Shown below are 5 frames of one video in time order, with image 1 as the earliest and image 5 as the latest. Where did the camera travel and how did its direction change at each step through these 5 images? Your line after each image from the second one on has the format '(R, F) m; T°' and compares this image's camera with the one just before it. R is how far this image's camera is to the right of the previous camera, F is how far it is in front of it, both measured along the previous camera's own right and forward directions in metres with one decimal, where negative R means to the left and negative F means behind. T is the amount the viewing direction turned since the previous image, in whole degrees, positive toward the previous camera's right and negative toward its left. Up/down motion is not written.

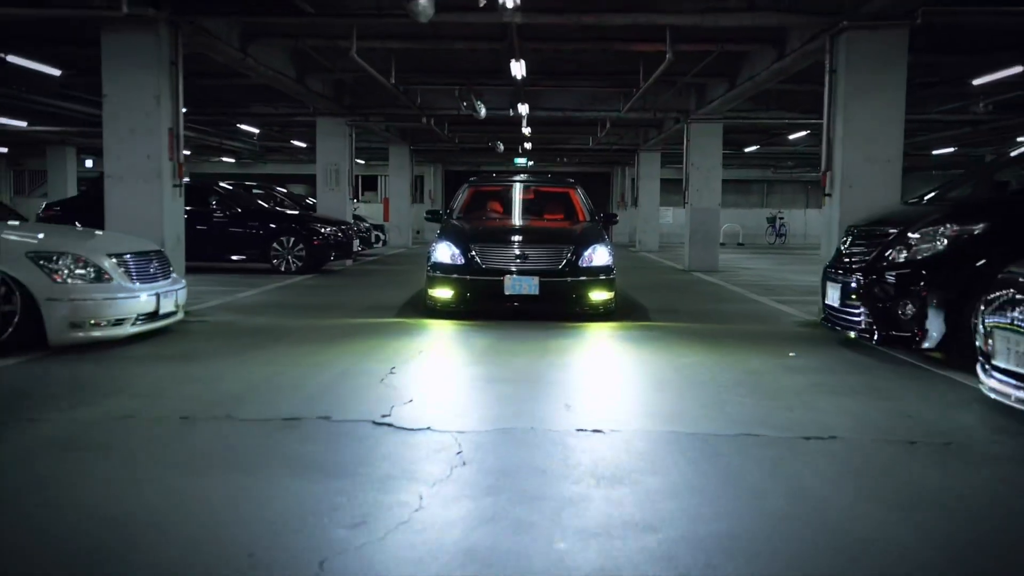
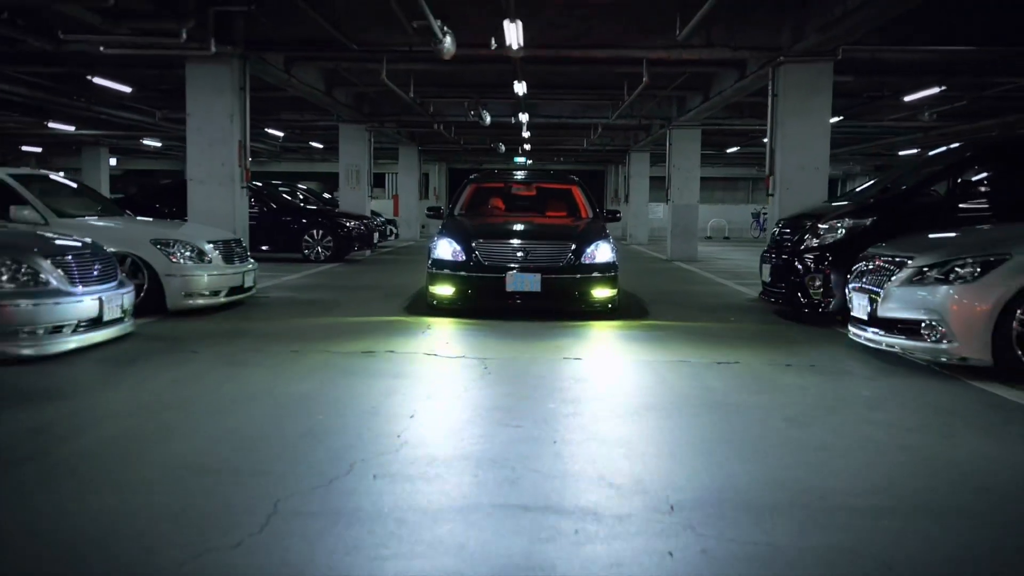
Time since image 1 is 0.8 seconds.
(-0.1, -2.2) m; 0°
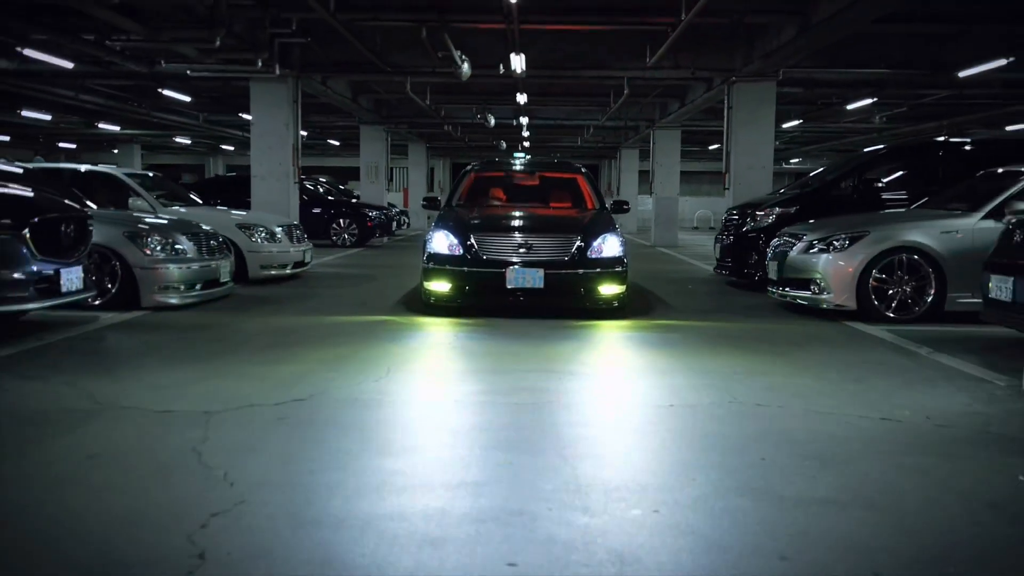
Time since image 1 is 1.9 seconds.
(-0.1, -2.6) m; 0°
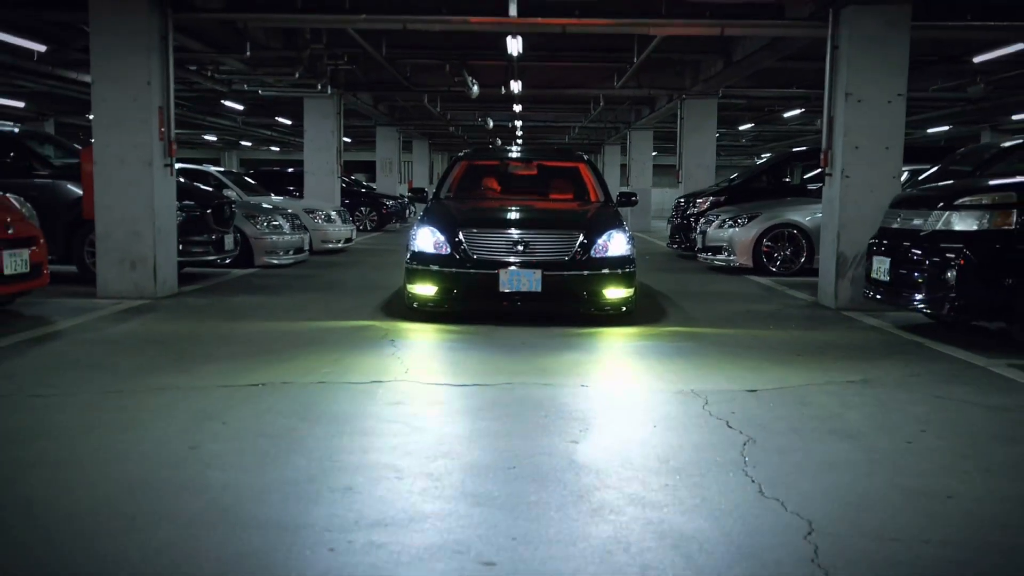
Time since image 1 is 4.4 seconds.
(-0.2, -3.8) m; +1°
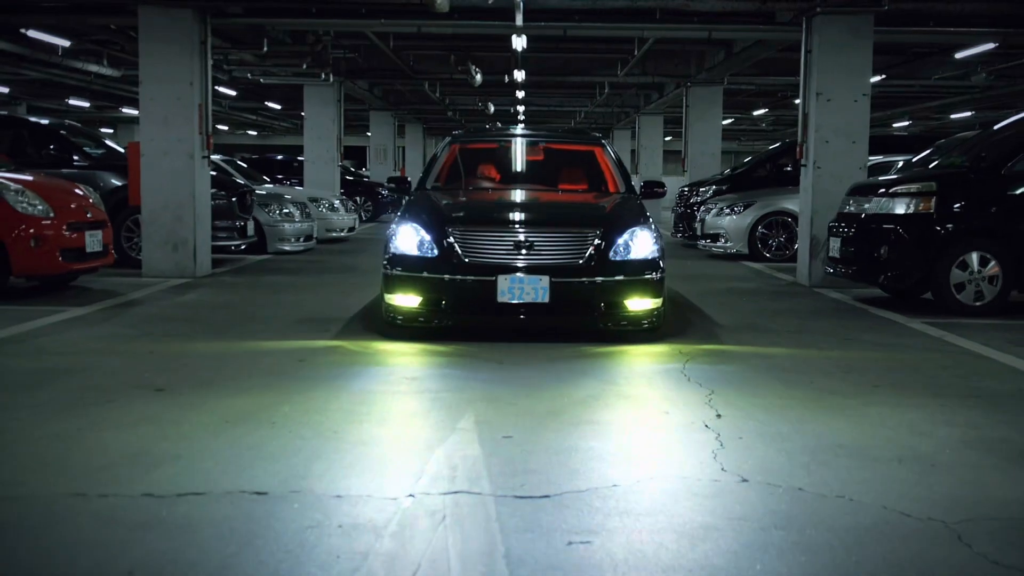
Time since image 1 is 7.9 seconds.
(0.0, -1.0) m; 0°
